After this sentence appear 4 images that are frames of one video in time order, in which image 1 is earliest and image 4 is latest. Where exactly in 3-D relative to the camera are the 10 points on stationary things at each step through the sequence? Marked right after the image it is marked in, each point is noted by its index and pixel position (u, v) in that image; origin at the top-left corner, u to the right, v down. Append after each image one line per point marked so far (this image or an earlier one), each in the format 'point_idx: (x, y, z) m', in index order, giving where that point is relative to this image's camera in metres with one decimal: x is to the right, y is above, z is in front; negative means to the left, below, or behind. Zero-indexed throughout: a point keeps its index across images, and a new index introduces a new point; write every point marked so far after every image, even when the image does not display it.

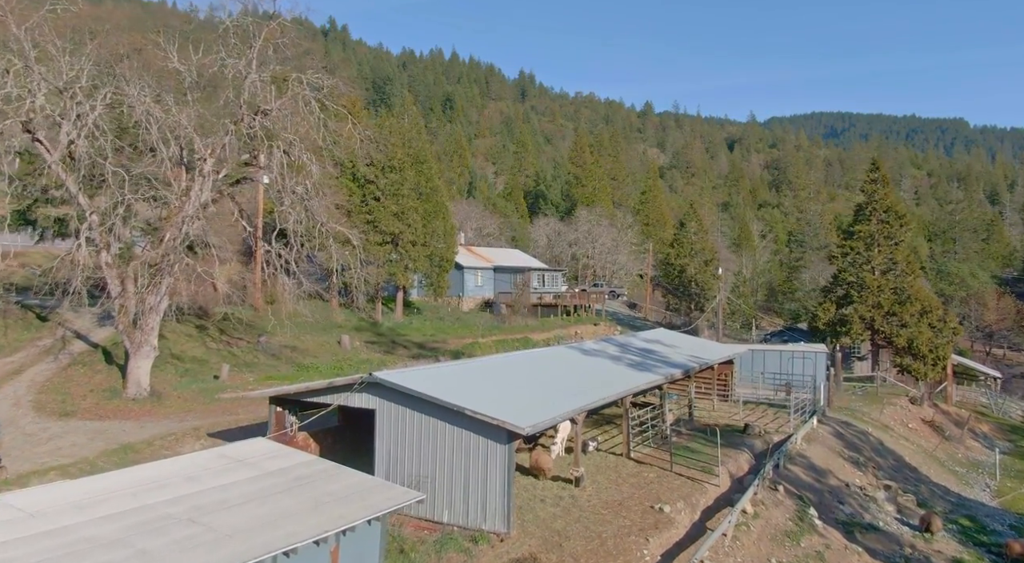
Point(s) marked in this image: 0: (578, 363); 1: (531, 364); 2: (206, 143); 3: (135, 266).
0: (+1.6, -2.0, +18.5) m
1: (+0.5, -1.9, +17.9) m
2: (-7.9, +3.6, +19.5) m
3: (-9.4, +0.4, +19.0) m
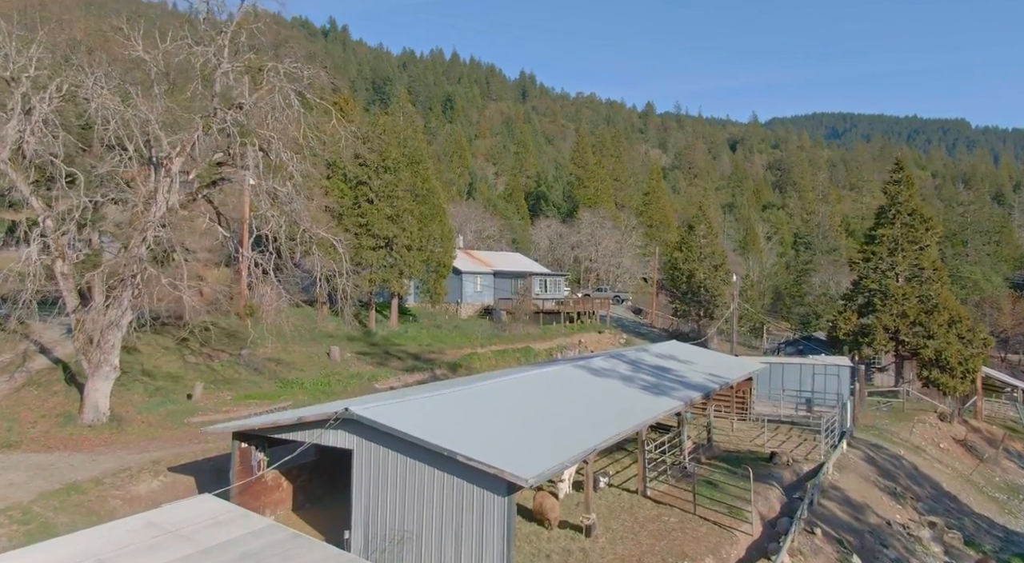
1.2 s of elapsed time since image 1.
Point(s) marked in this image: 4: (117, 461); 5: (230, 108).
0: (+1.7, -2.3, +16.6) m
1: (+0.5, -2.2, +16.0) m
2: (-7.9, +3.3, +17.6) m
3: (-9.4, +0.1, +17.1) m
4: (-7.7, -3.5, +14.8) m
5: (-6.6, +4.0, +17.8) m
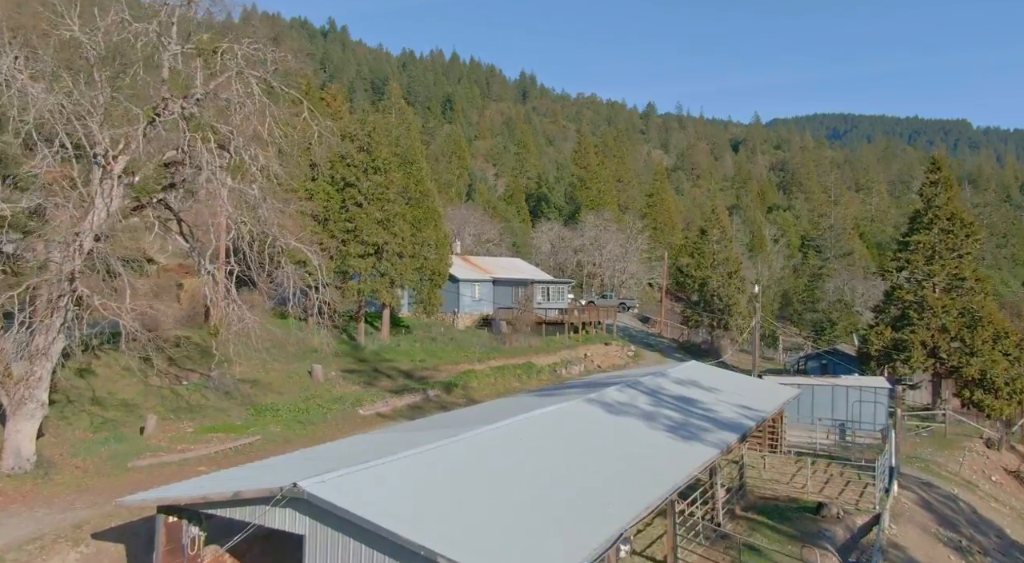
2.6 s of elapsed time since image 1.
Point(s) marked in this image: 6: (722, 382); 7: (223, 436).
0: (+1.7, -2.7, +14.0) m
1: (+0.5, -2.6, +13.3) m
2: (-7.9, +2.9, +15.0) m
3: (-9.4, -0.3, +14.5) m
4: (-7.7, -3.9, +12.1) m
5: (-6.6, +3.6, +15.1) m
6: (+5.4, -2.6, +19.6) m
7: (-7.1, -3.8, +18.6) m
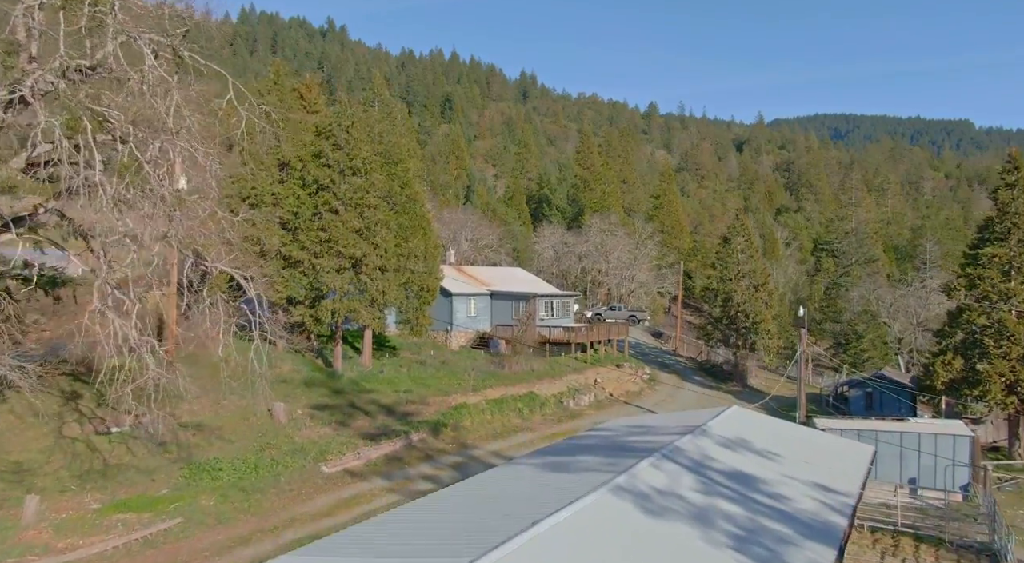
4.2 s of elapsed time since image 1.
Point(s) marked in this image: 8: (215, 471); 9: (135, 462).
0: (+1.6, -3.3, +9.7) m
1: (+0.5, -3.2, +9.0) m
2: (-7.9, +2.3, +10.7) m
3: (-9.4, -0.9, +10.2) m
4: (-7.7, -4.5, +7.9) m
5: (-6.6, +3.0, +10.9) m
6: (+5.4, -3.2, +15.3) m
7: (-7.1, -4.4, +14.3) m
8: (-6.7, -4.3, +17.3) m
9: (-8.6, -4.1, +17.4) m
